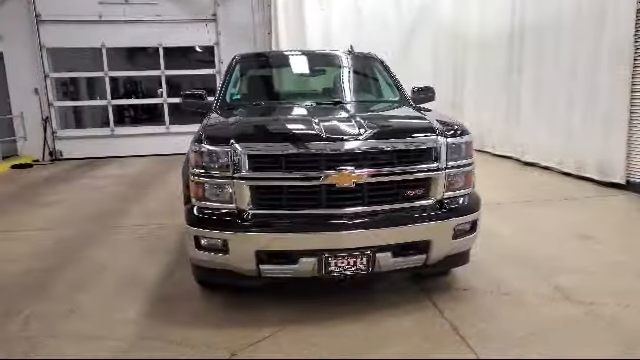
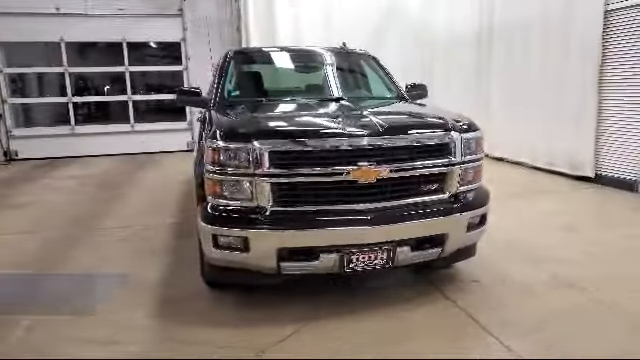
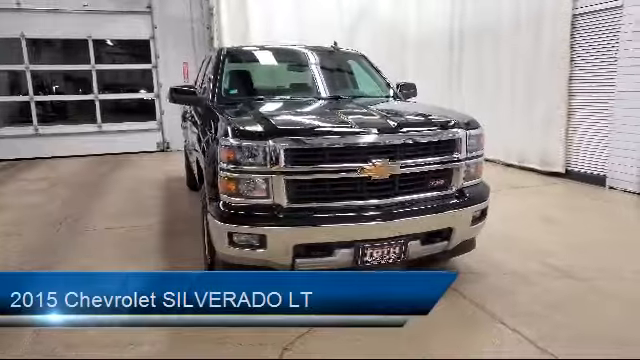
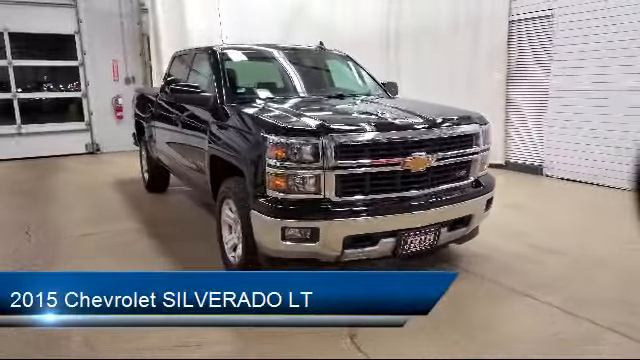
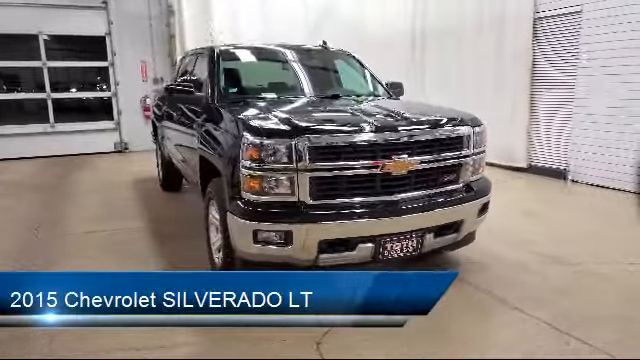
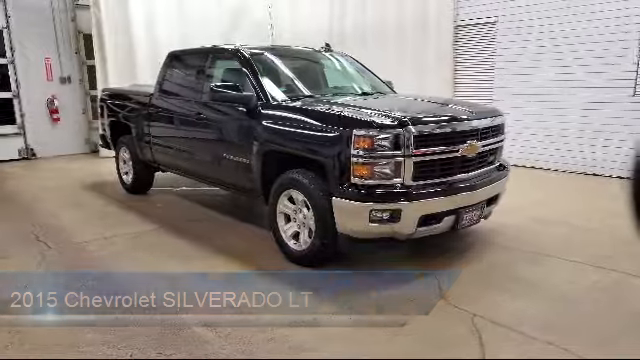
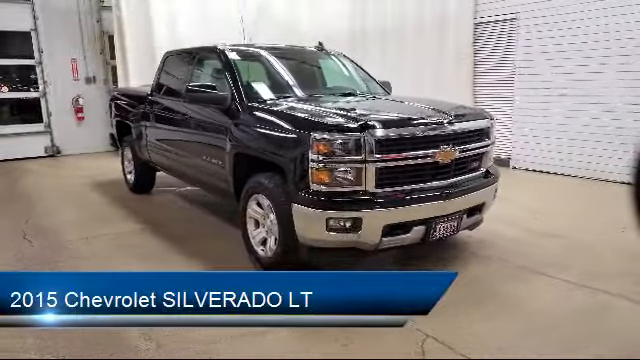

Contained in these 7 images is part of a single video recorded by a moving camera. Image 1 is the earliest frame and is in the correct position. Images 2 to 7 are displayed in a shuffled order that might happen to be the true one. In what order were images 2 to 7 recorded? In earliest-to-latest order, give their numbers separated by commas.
2, 3, 5, 4, 7, 6
